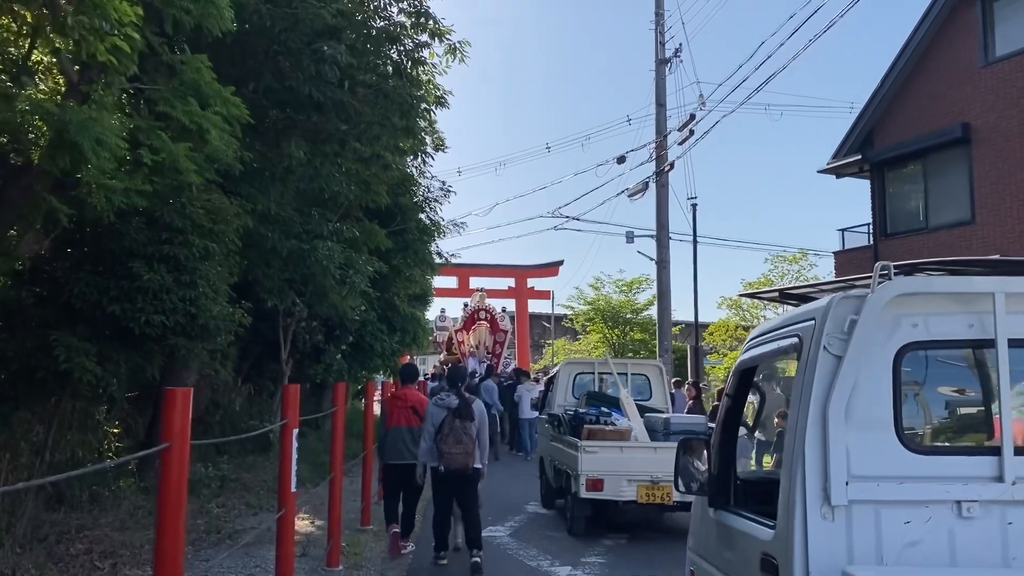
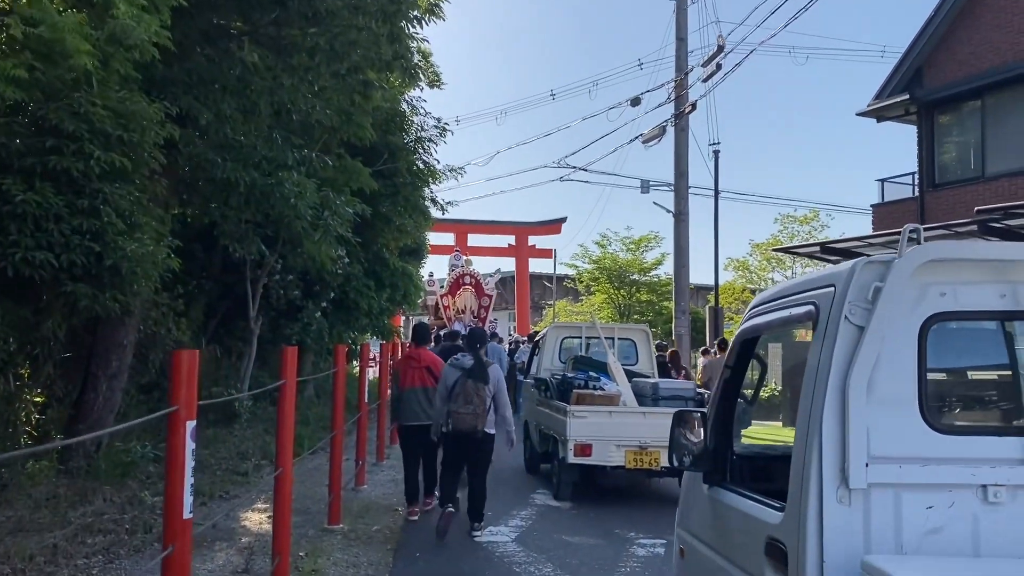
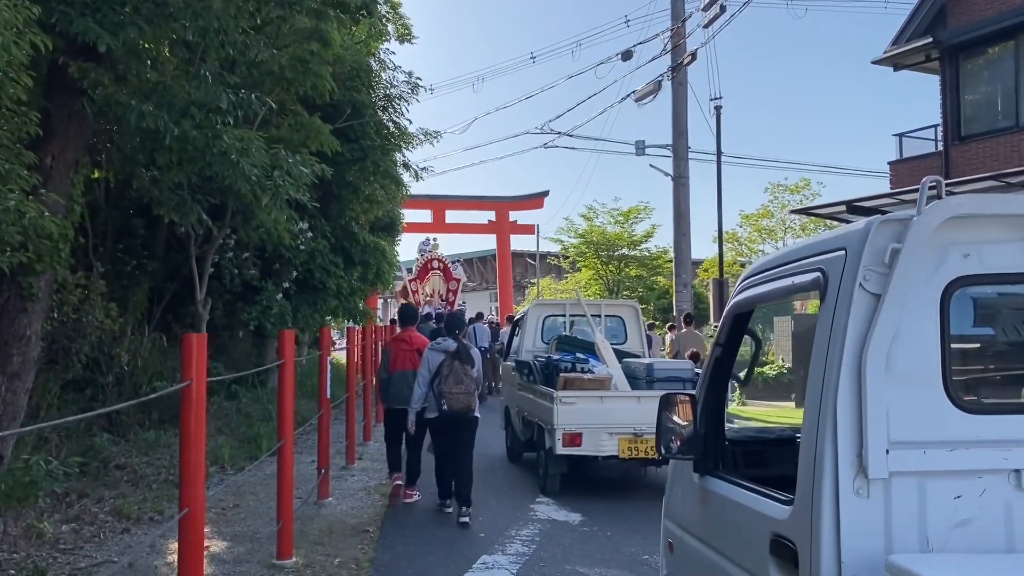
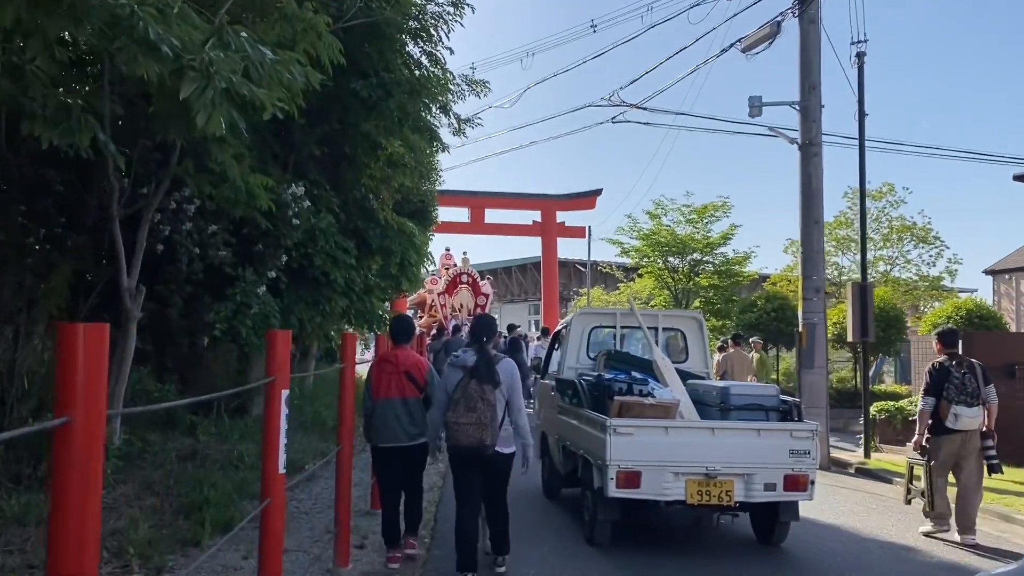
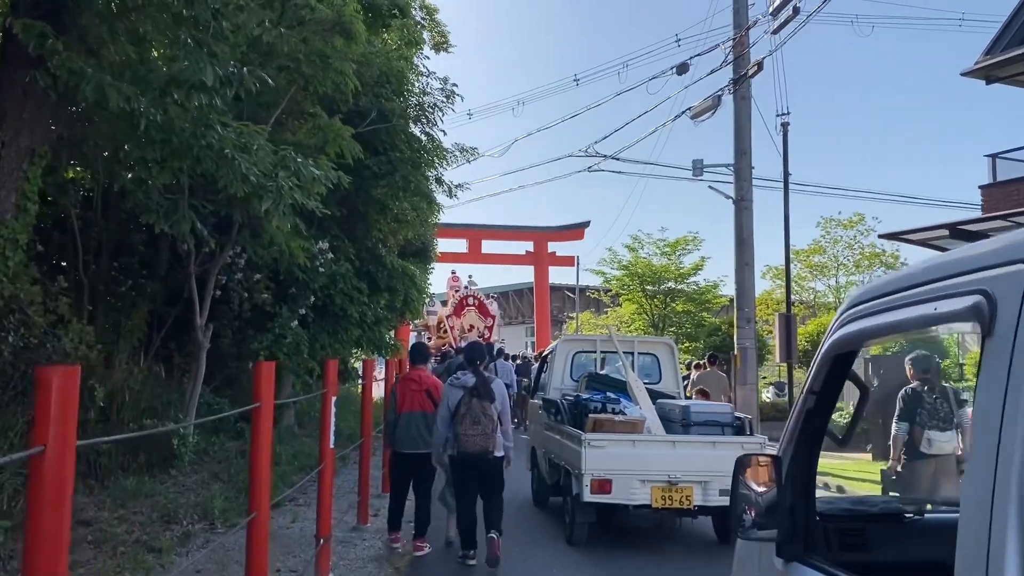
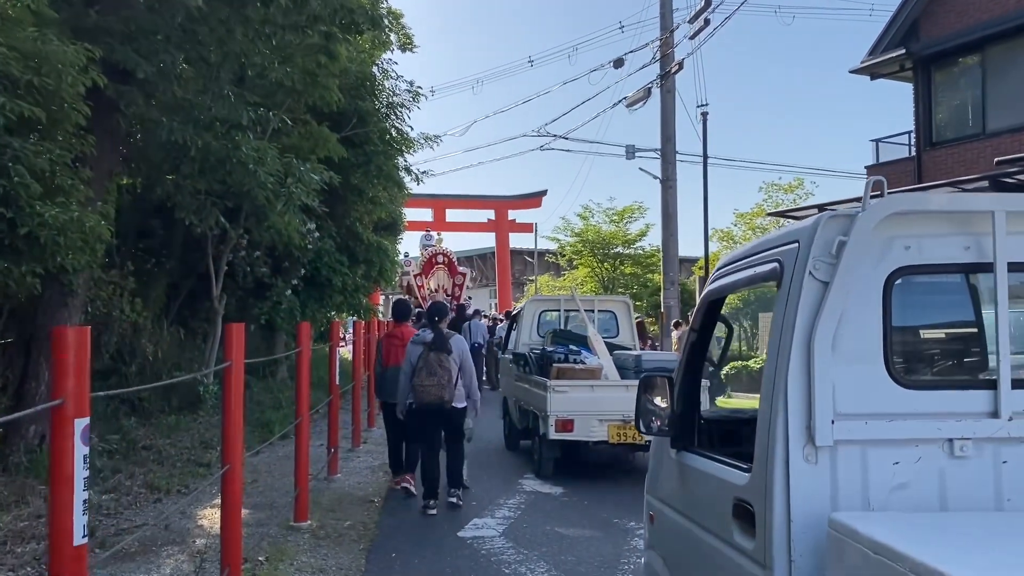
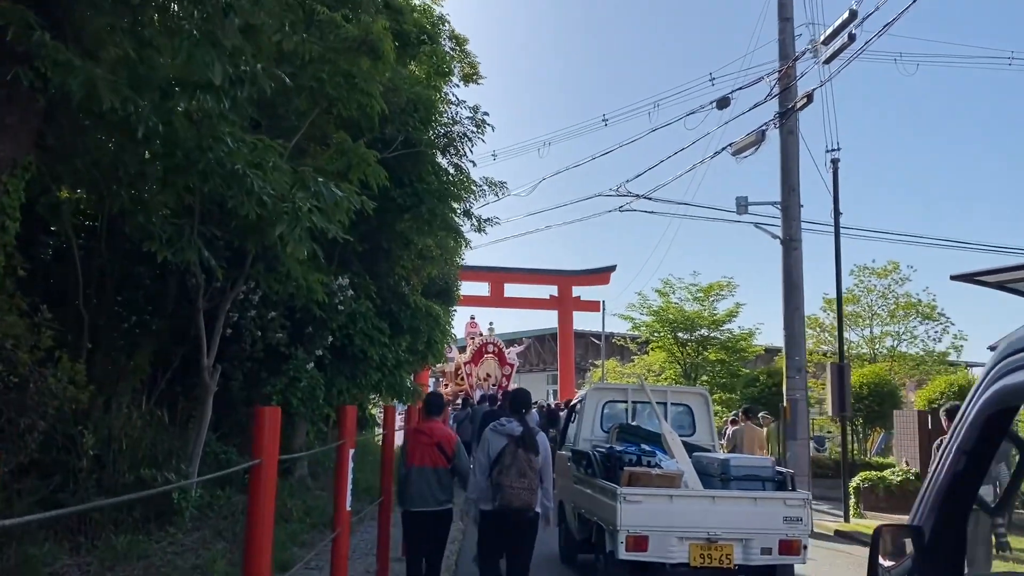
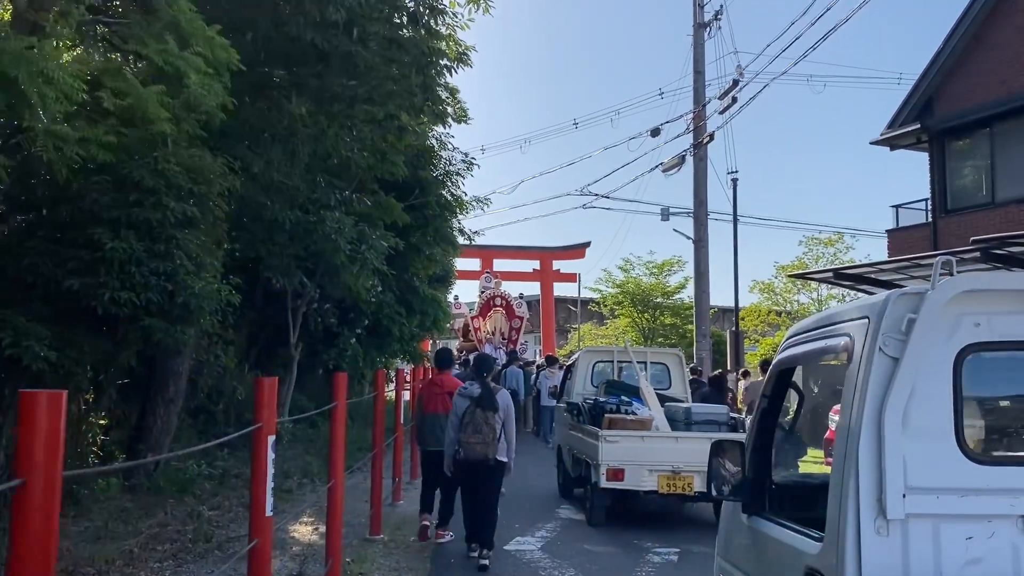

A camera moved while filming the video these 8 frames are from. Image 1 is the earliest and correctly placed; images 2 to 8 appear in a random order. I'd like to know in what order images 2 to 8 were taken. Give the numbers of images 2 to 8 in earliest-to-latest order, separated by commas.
8, 2, 6, 3, 5, 7, 4
